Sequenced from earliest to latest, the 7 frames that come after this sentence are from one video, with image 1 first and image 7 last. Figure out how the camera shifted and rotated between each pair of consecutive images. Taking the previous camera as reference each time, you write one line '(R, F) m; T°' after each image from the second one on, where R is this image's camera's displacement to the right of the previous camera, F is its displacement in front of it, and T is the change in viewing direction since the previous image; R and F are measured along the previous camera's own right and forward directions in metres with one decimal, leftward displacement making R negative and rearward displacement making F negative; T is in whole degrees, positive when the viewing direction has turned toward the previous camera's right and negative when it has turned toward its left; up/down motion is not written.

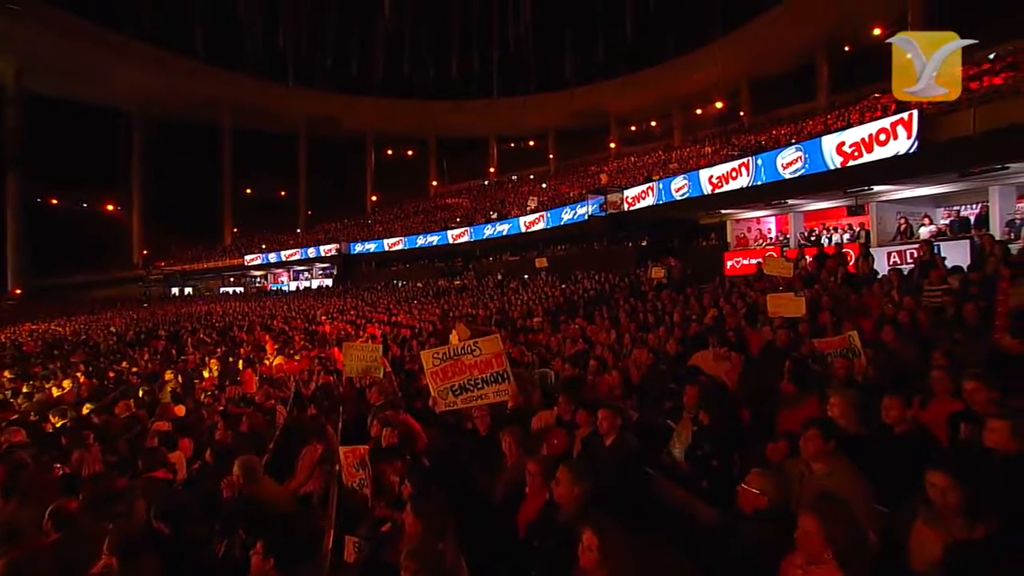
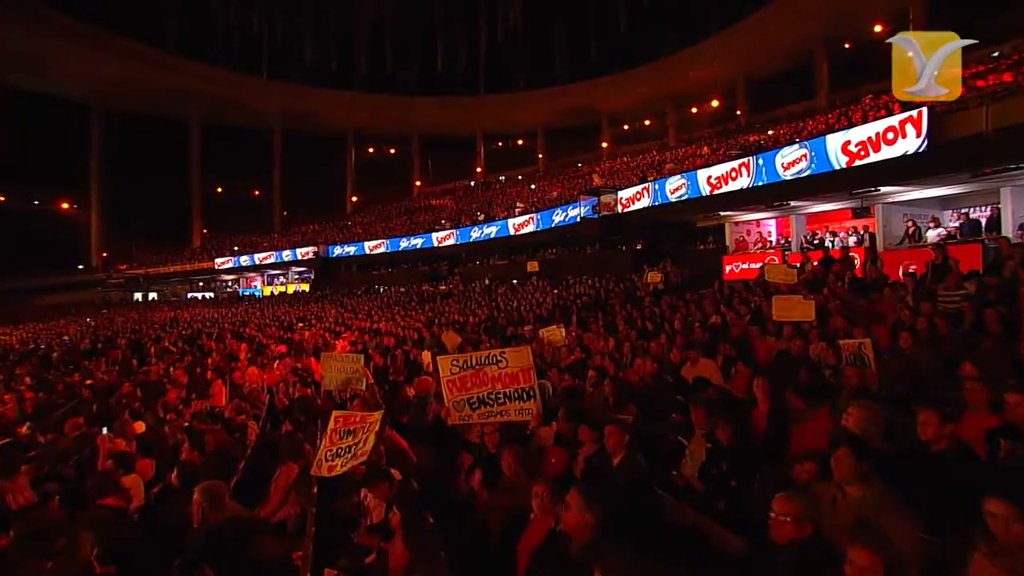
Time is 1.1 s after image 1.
(-0.3, +1.0) m; +2°
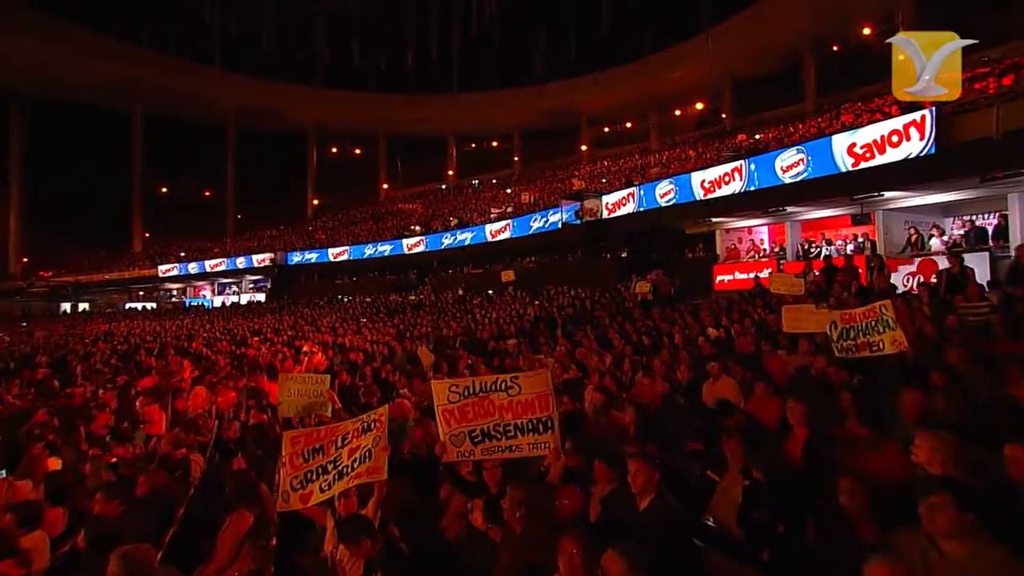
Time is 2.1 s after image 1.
(-0.4, +1.4) m; +3°
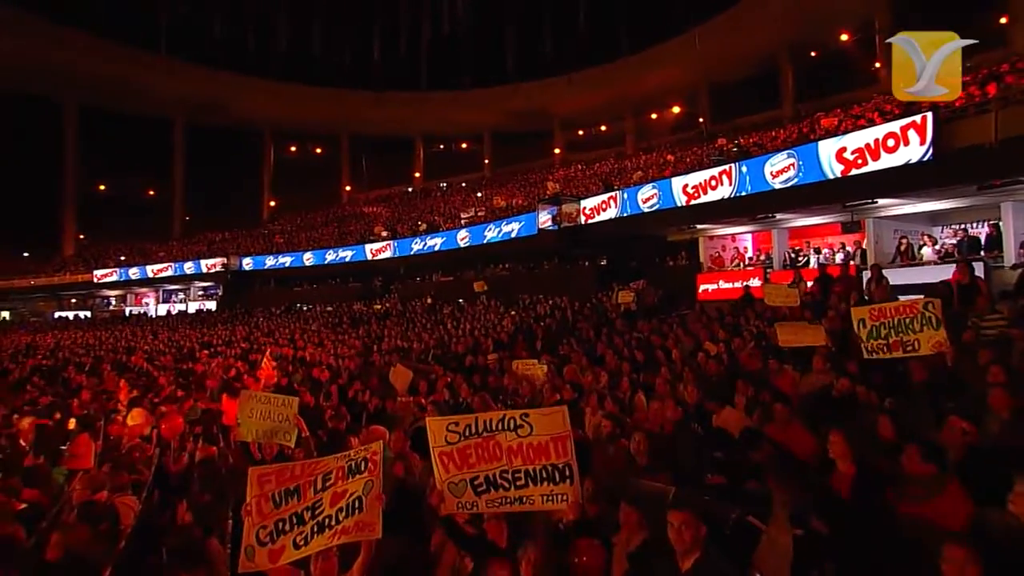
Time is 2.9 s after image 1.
(-0.4, +1.0) m; +4°
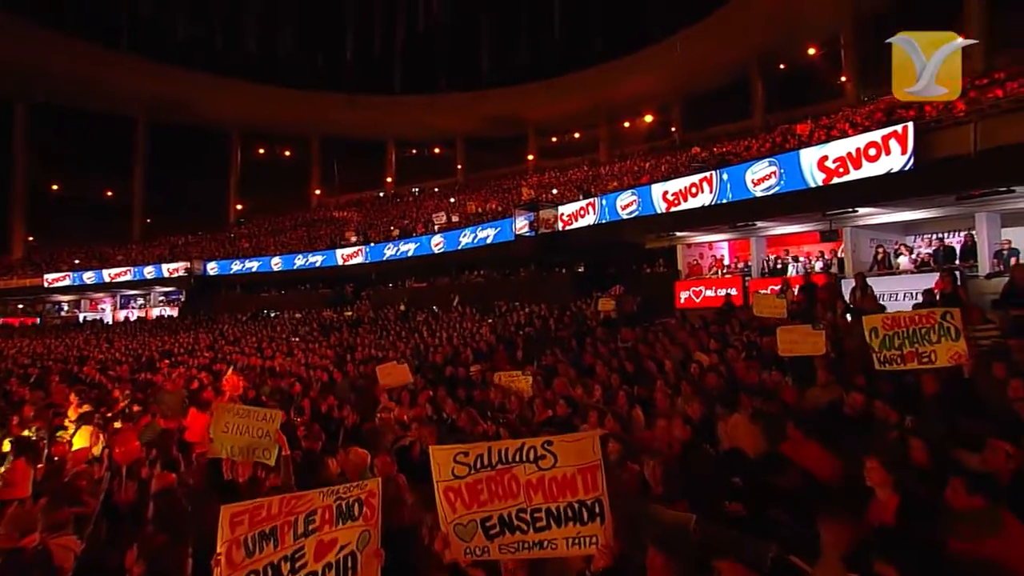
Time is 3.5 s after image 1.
(-0.2, +0.4) m; +3°
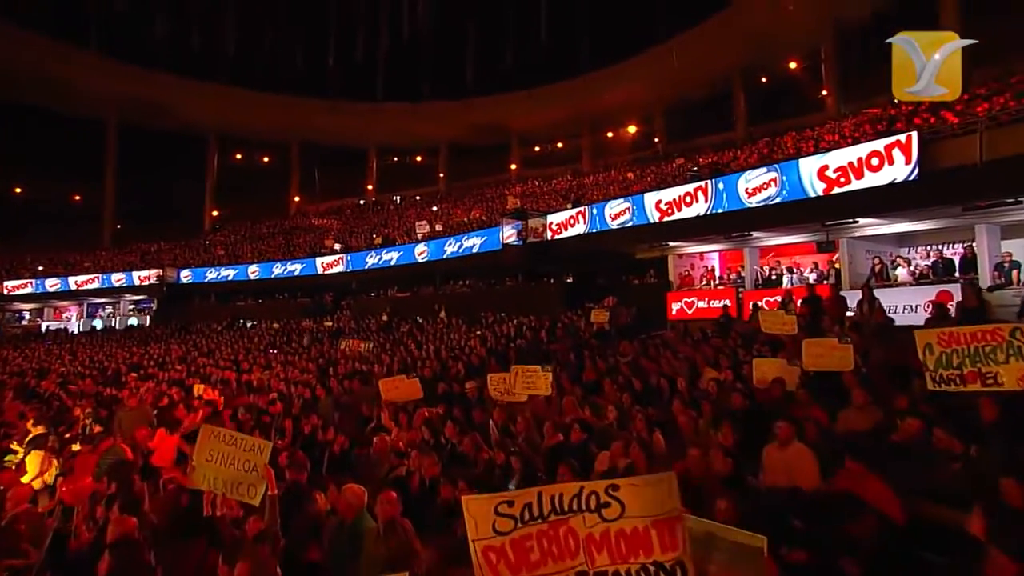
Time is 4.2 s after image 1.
(-0.3, +0.6) m; +2°
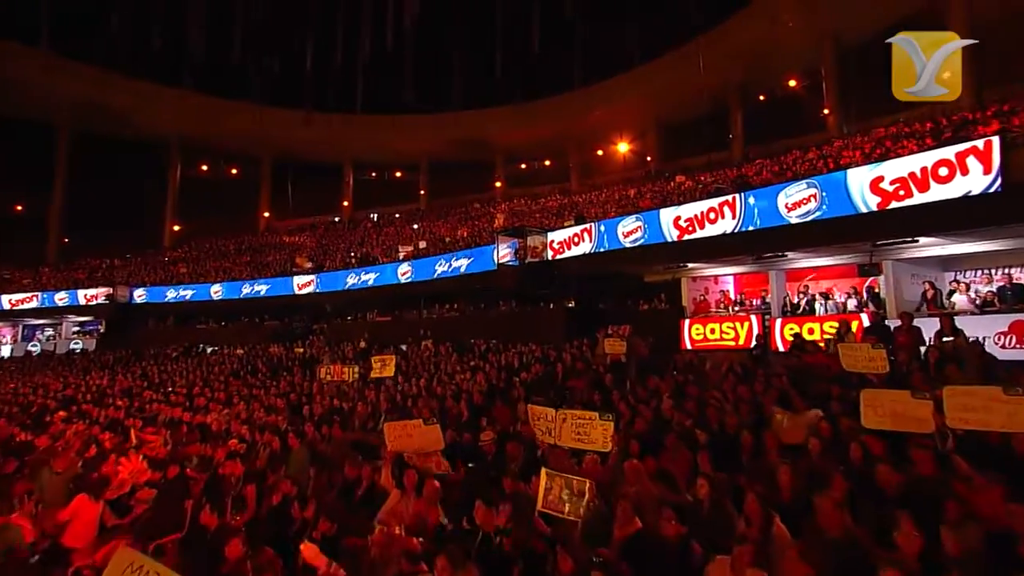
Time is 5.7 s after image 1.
(-0.7, +1.9) m; +3°
